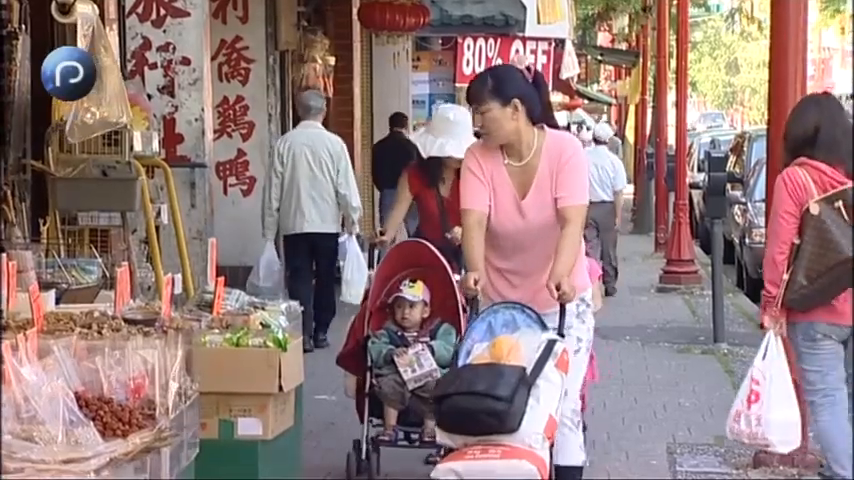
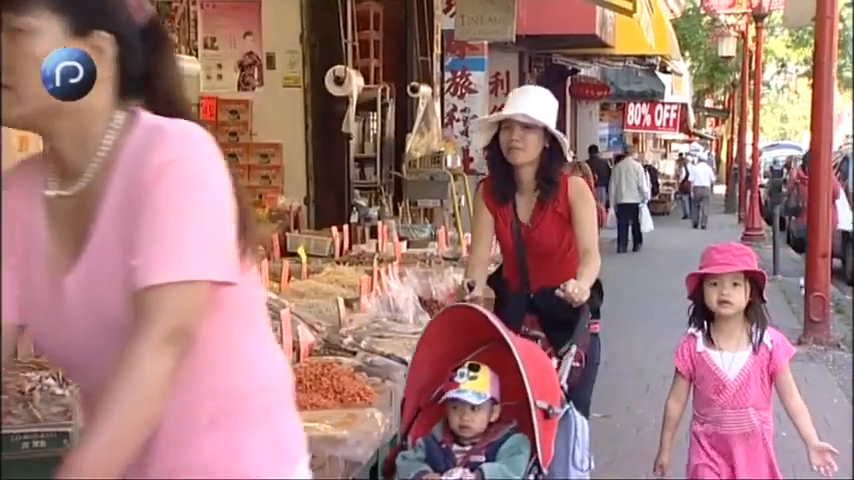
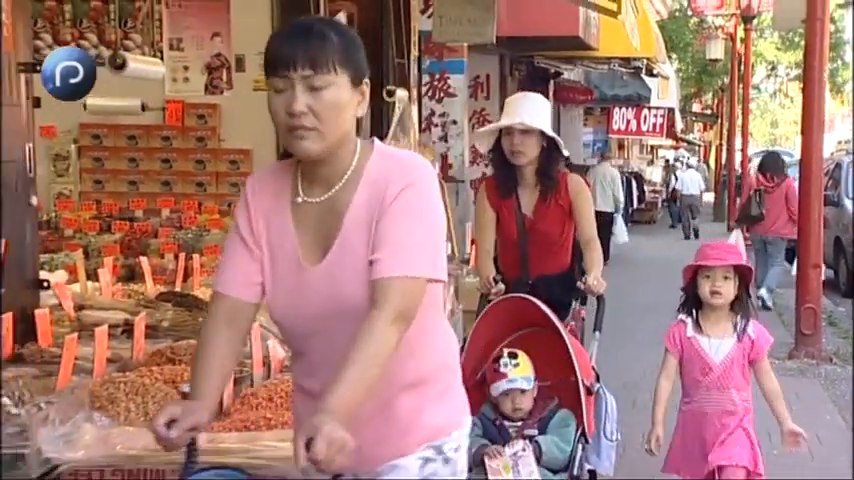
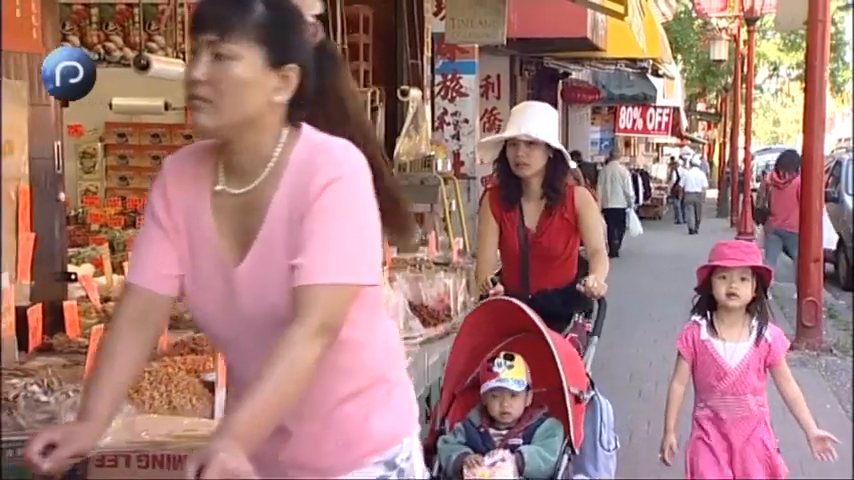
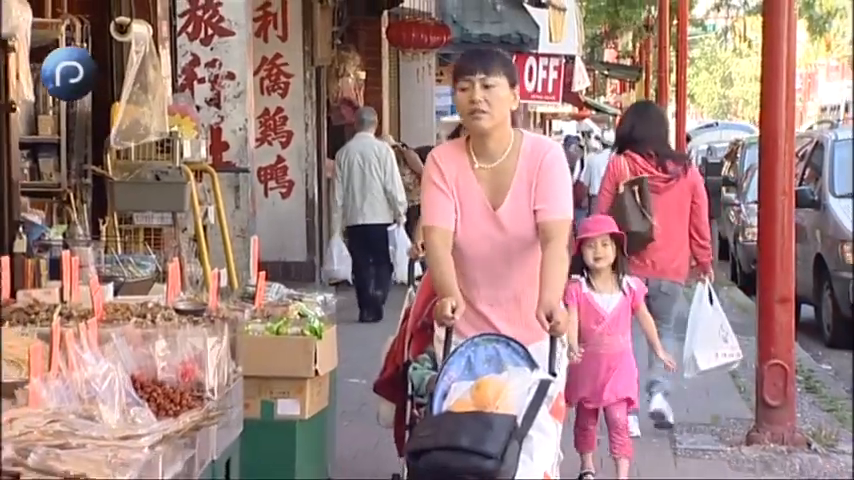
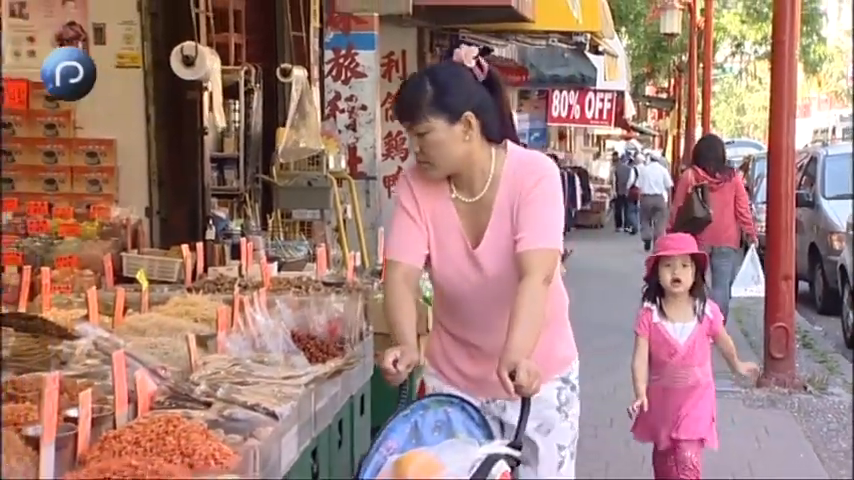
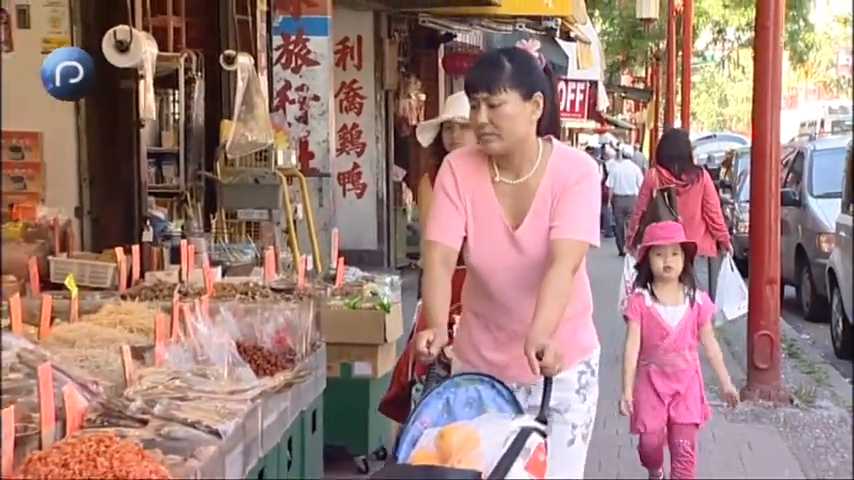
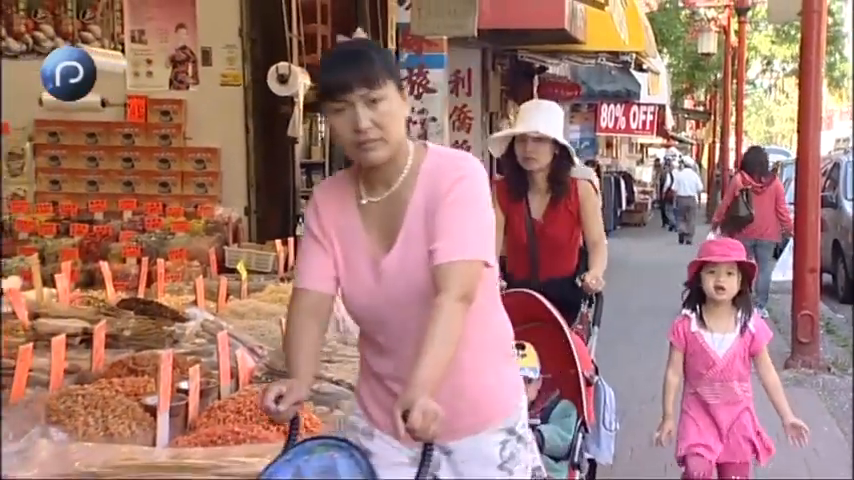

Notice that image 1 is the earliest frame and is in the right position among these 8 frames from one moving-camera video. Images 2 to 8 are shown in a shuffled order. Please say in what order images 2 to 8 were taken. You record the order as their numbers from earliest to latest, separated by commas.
5, 7, 6, 8, 3, 4, 2
